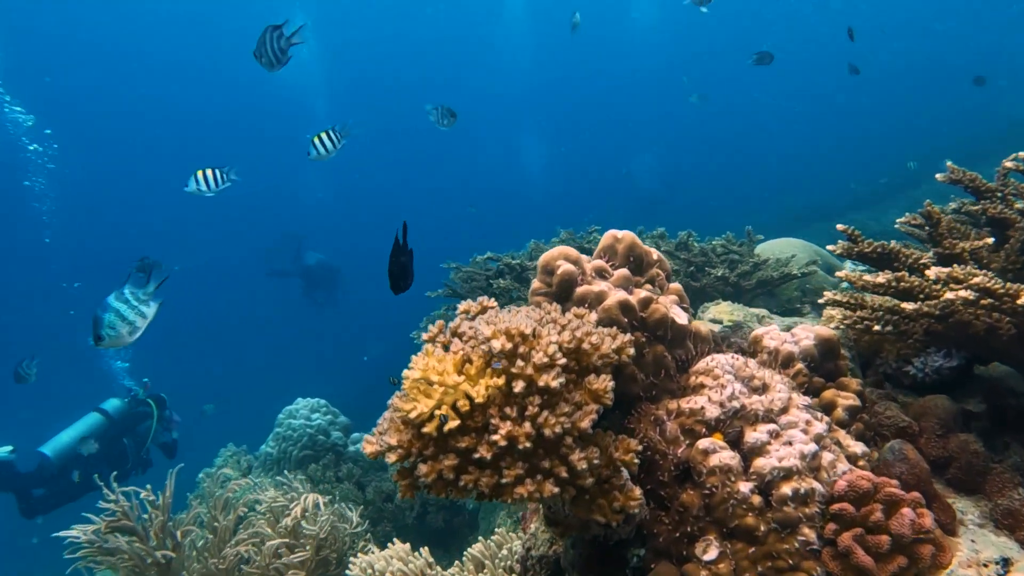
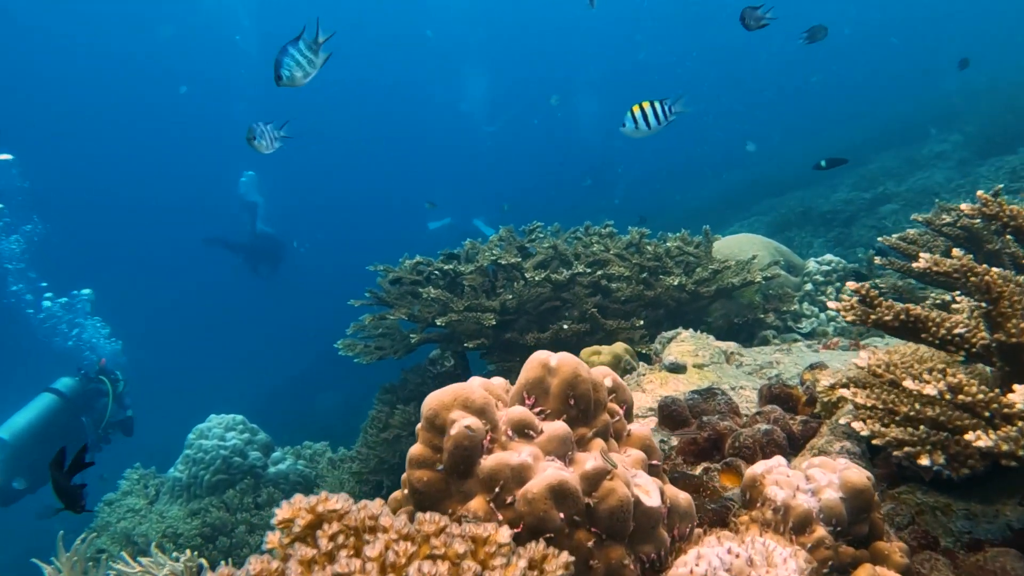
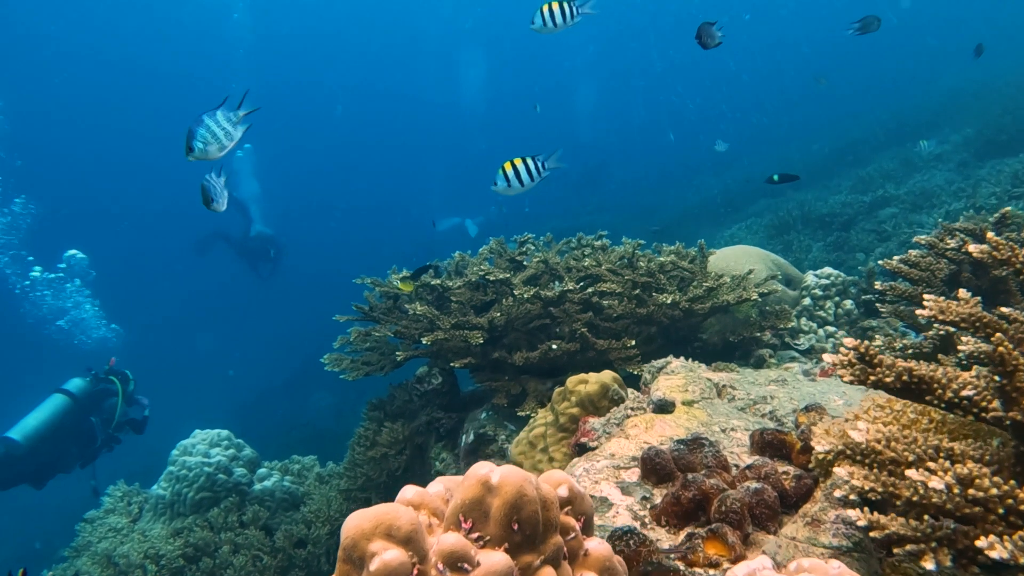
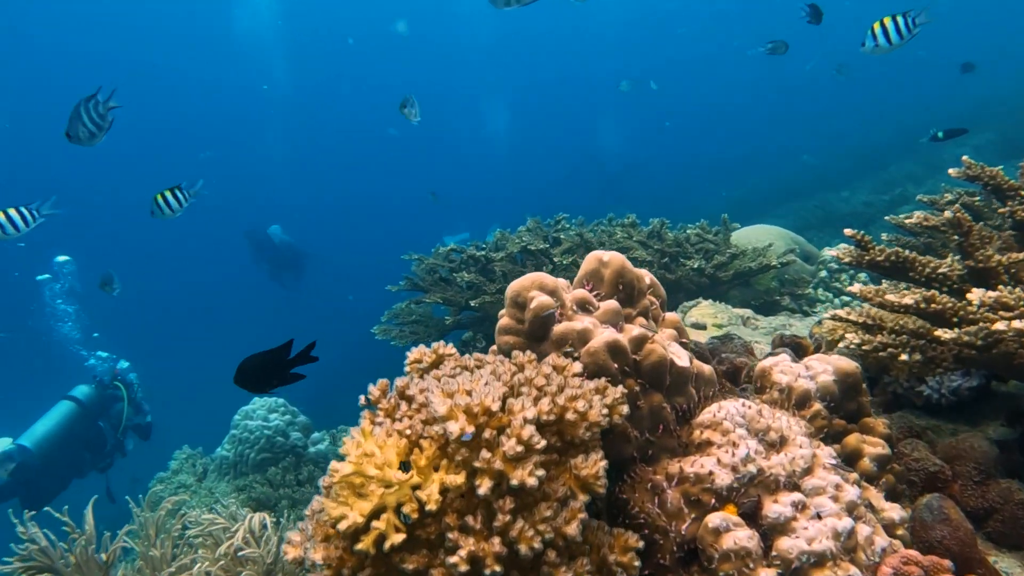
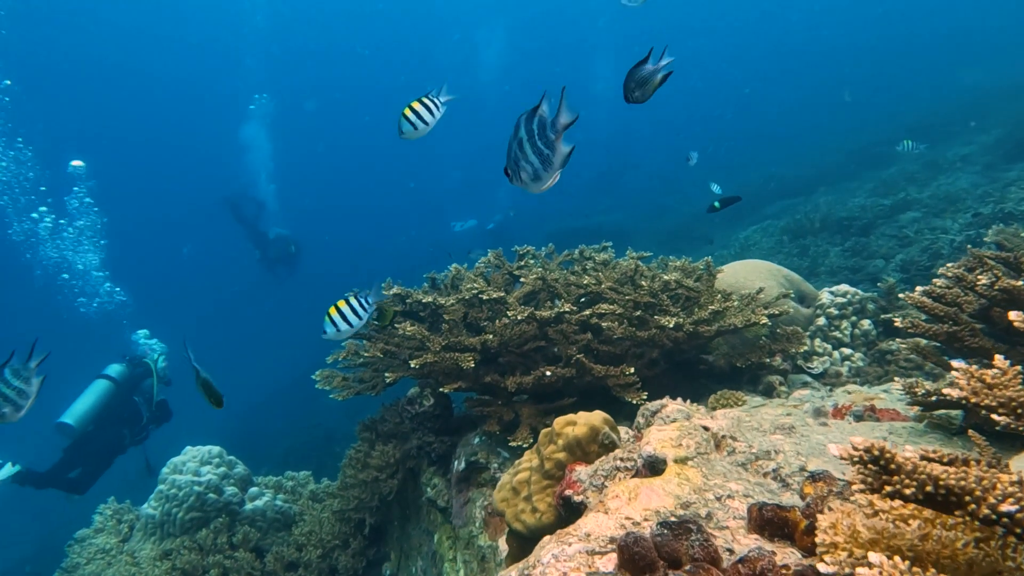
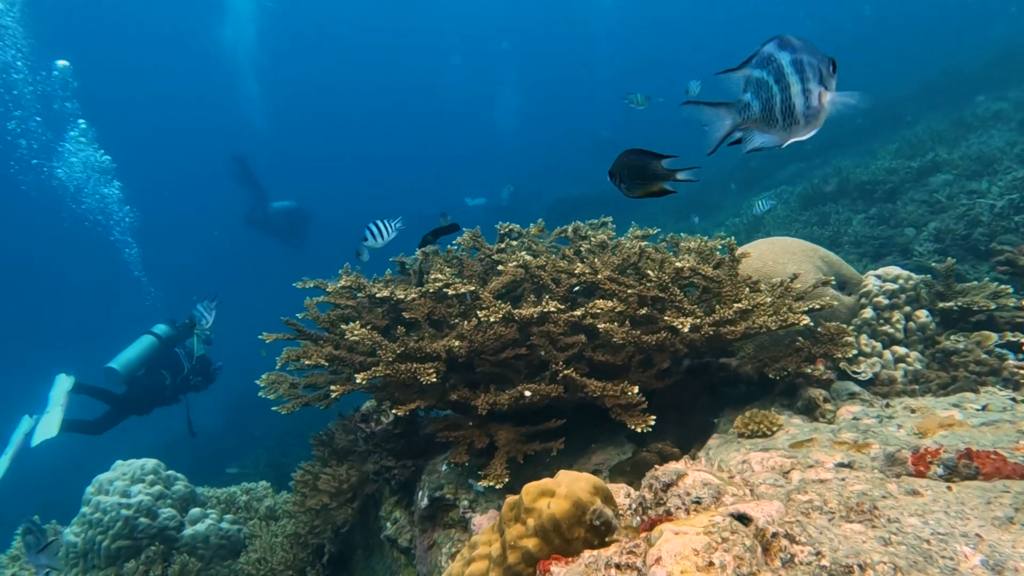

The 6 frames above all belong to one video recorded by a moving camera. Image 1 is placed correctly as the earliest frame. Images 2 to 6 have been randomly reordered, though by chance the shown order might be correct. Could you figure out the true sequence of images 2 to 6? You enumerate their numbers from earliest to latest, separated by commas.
4, 2, 3, 5, 6
